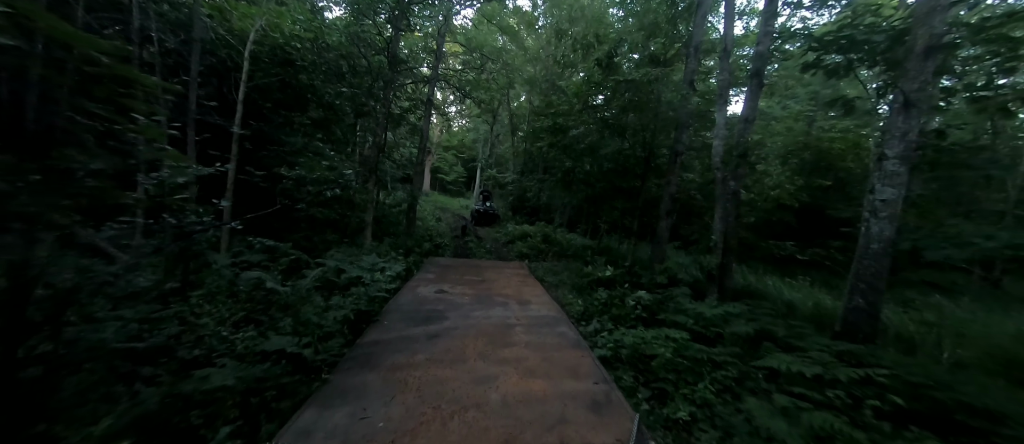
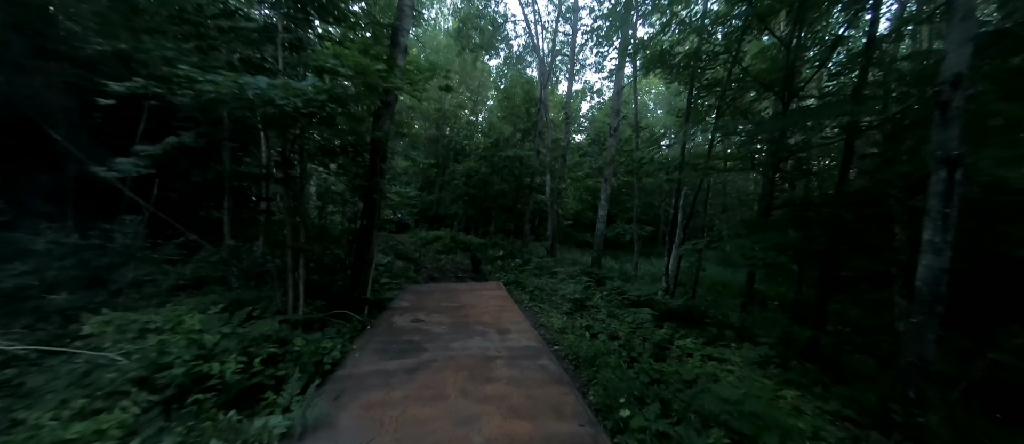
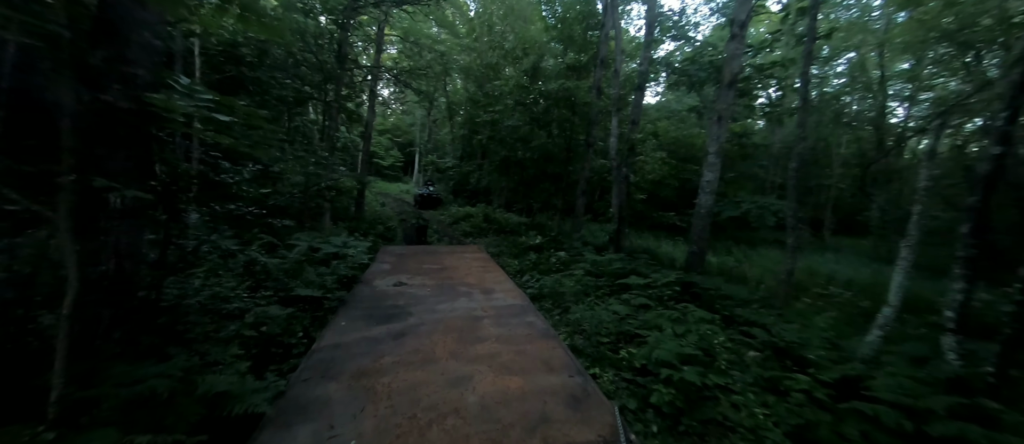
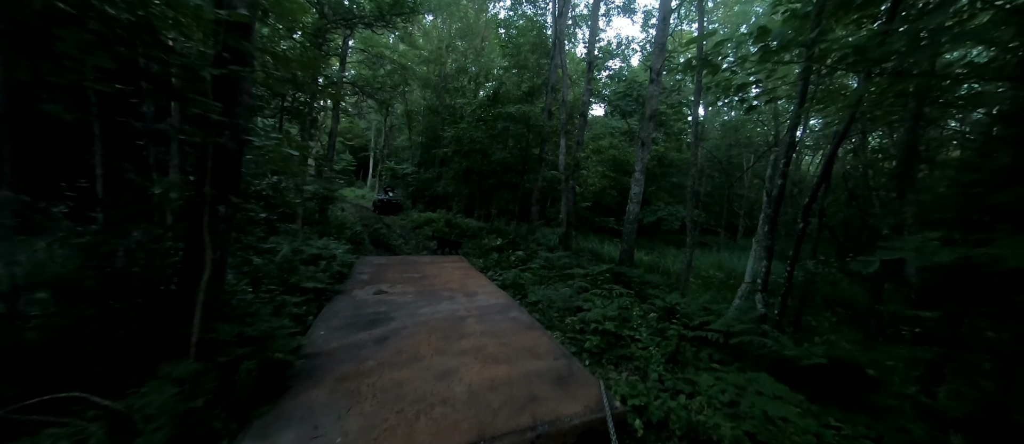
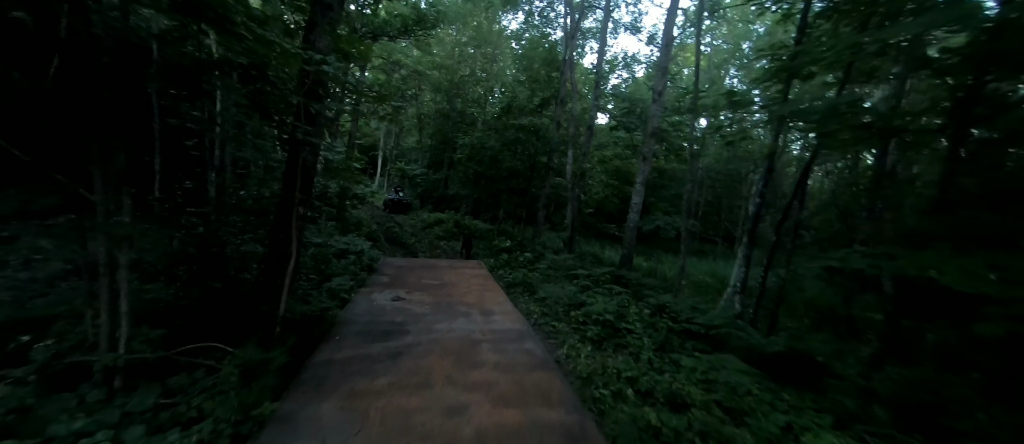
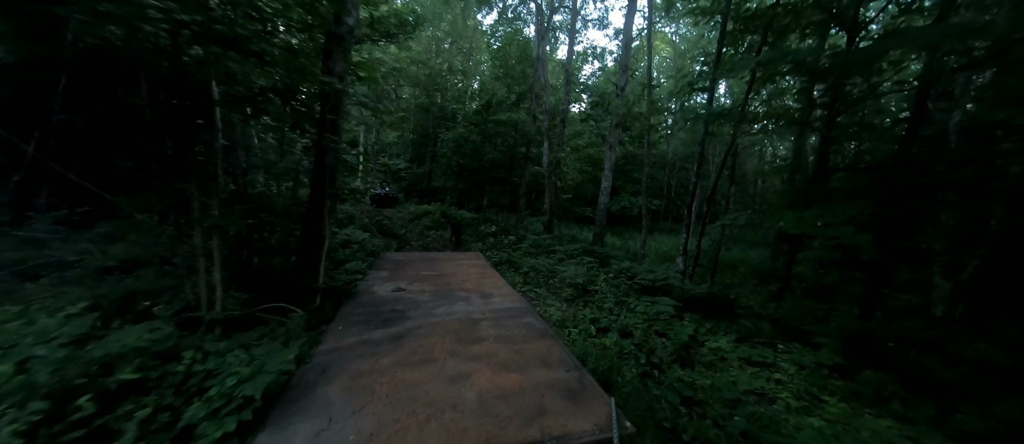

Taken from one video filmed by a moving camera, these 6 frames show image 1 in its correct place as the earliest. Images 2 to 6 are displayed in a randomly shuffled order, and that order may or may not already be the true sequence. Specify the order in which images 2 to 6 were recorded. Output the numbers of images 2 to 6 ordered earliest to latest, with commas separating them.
3, 4, 5, 6, 2
